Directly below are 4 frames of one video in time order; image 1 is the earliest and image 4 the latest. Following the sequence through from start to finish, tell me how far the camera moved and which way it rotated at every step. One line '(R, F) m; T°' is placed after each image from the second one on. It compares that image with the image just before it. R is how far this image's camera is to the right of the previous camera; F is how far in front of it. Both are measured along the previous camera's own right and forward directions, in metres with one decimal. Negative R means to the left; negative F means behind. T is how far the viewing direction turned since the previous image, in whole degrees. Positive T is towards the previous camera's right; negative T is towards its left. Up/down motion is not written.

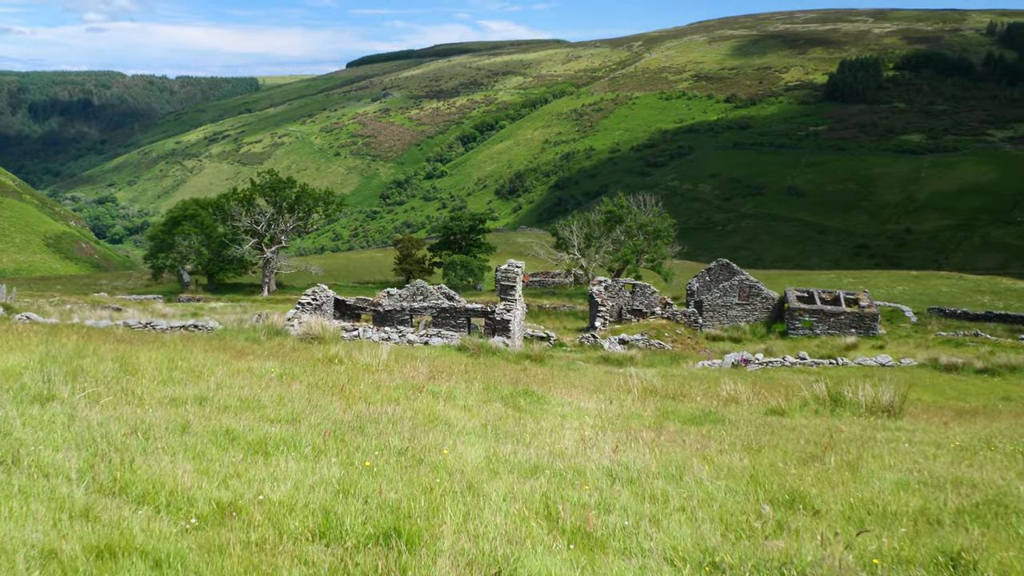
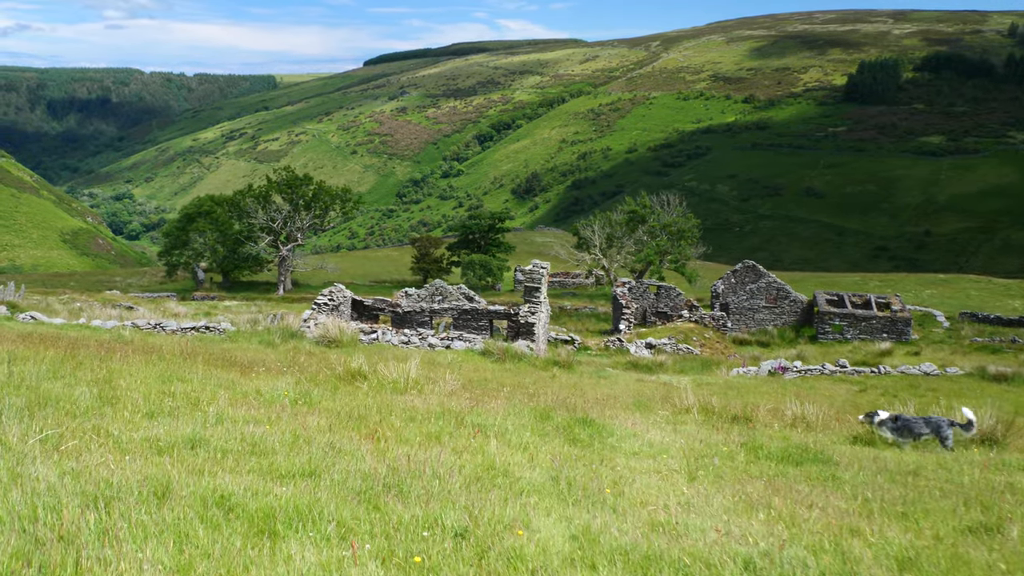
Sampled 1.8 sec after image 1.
(-0.5, +1.4) m; -1°
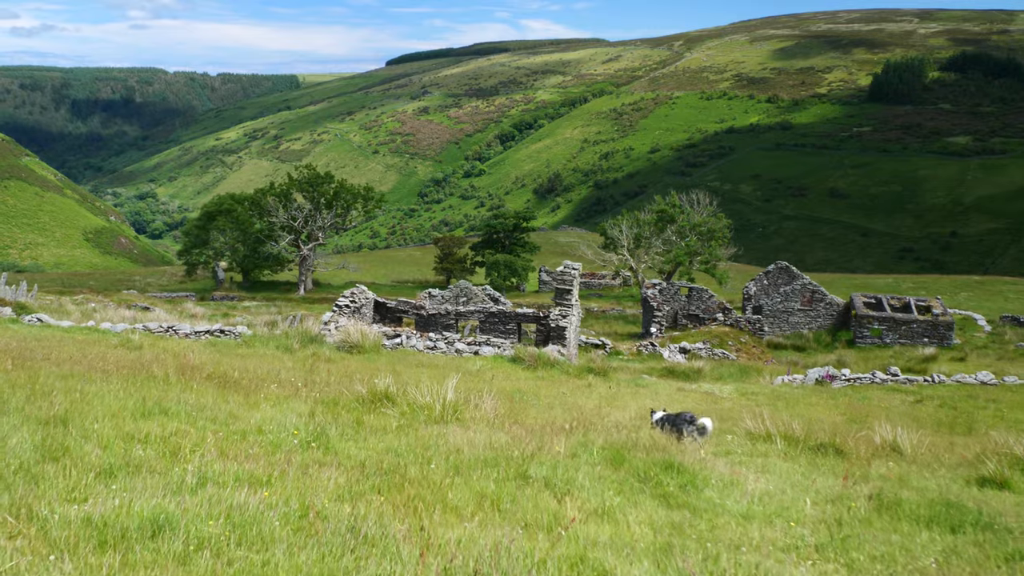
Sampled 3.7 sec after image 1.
(-0.5, +1.5) m; -2°
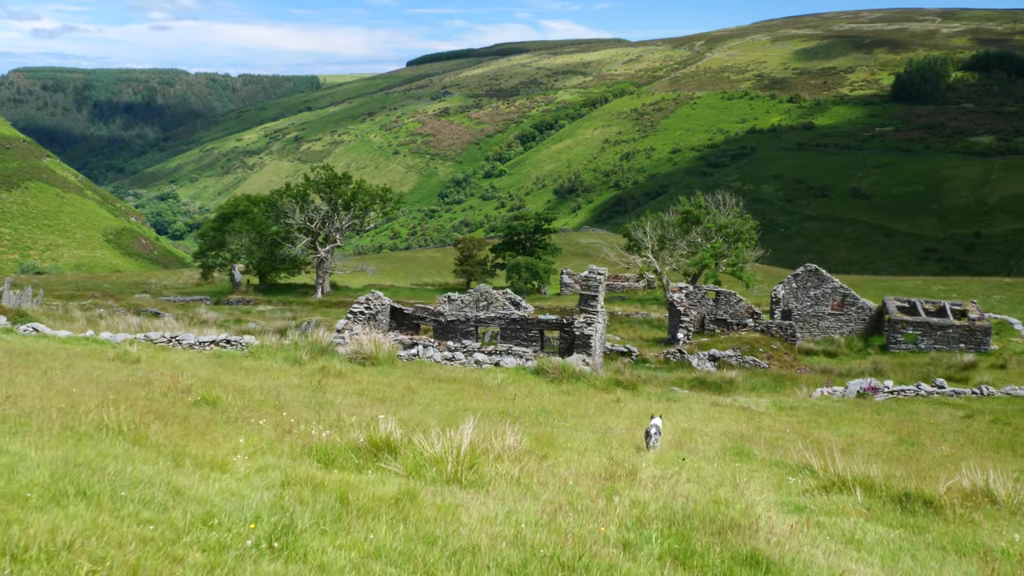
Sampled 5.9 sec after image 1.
(-0.1, +1.4) m; -2°
